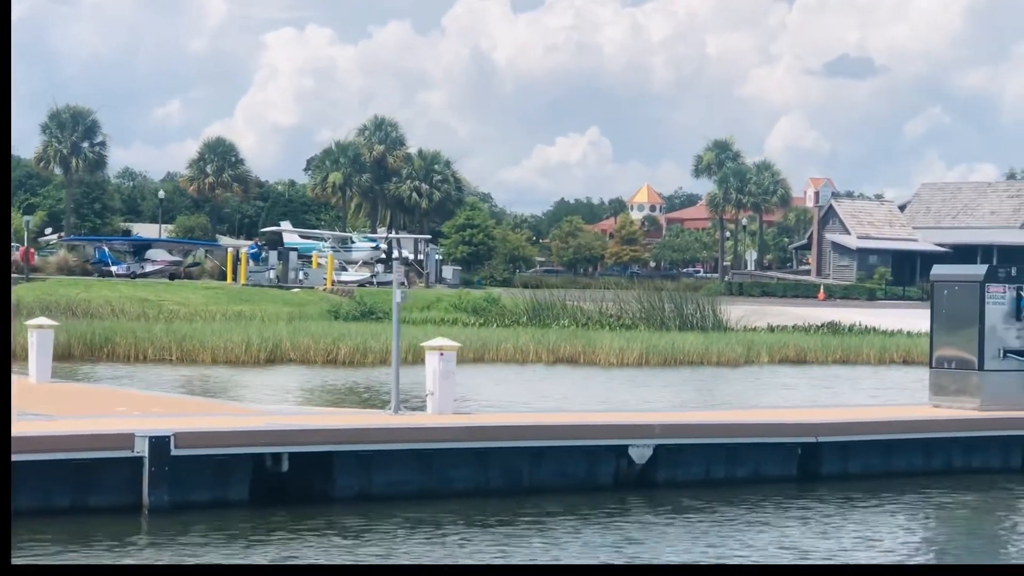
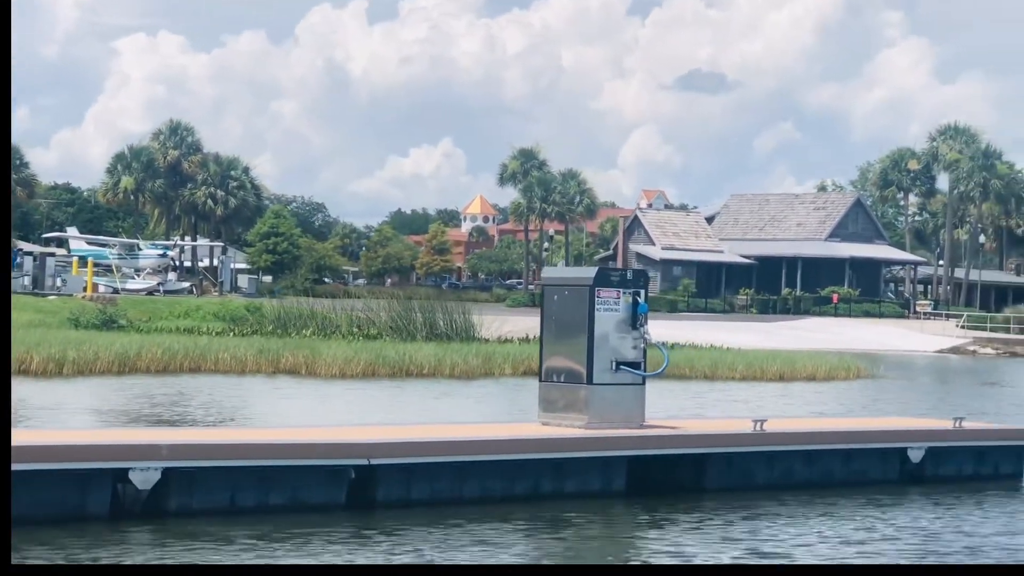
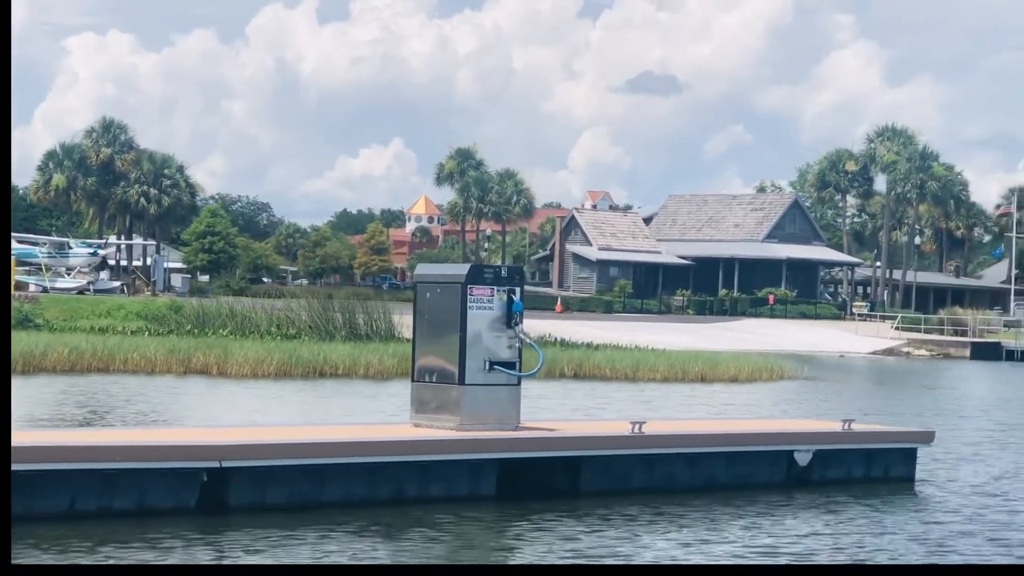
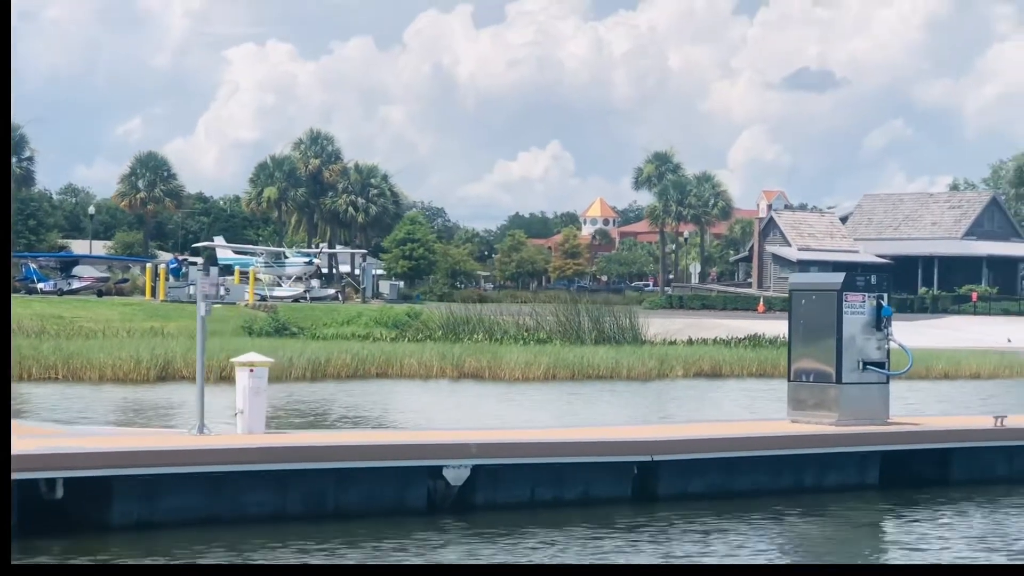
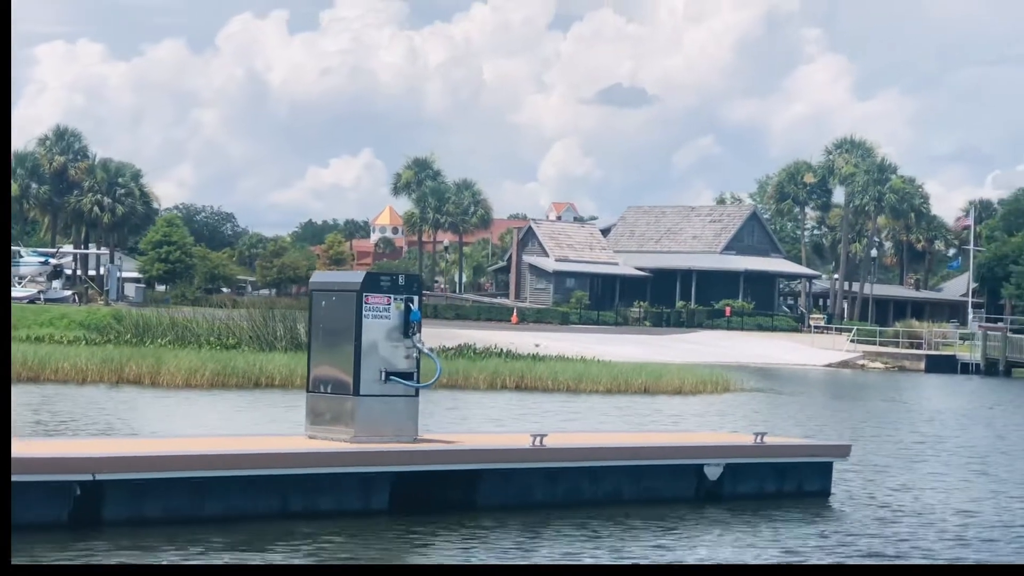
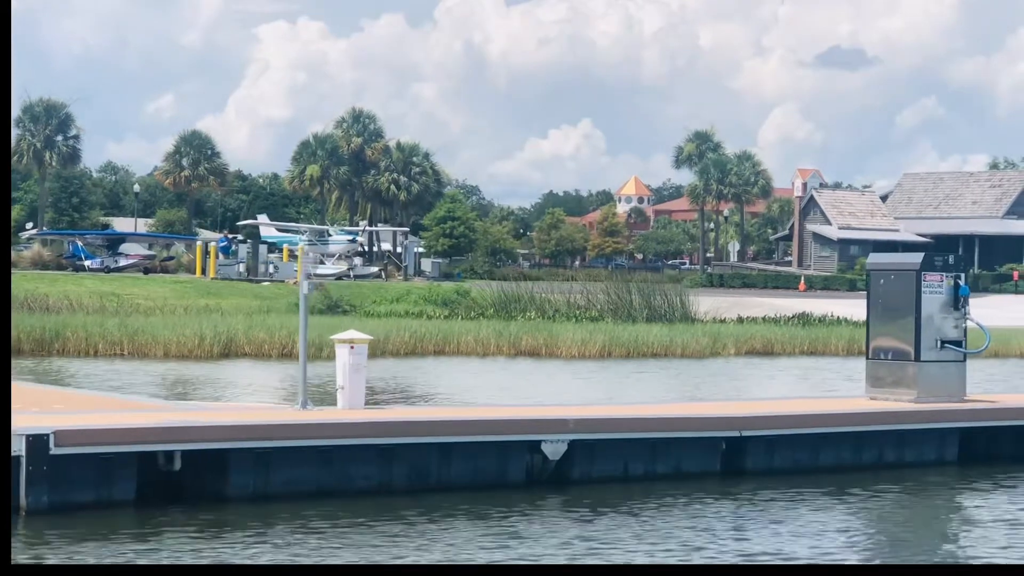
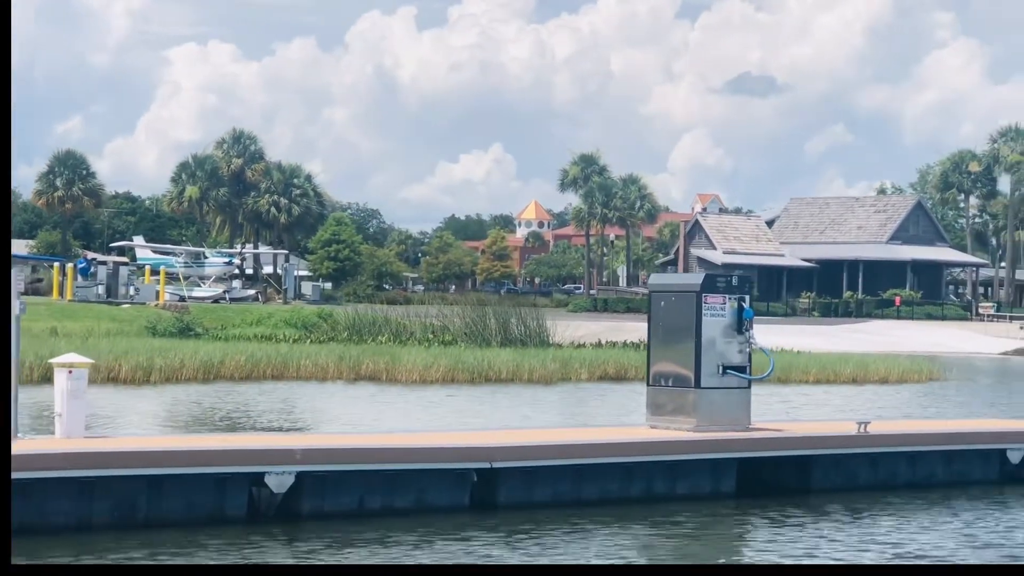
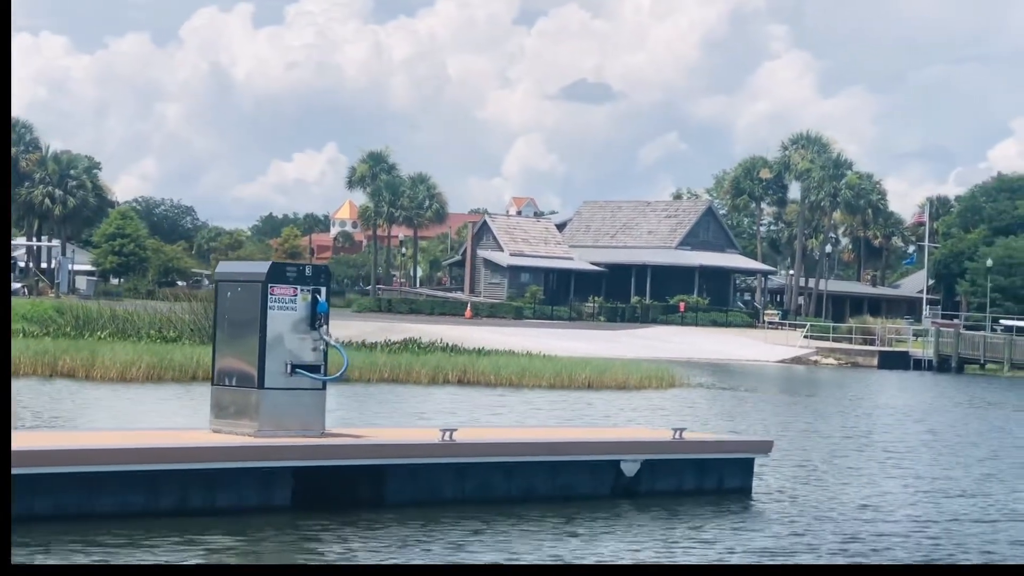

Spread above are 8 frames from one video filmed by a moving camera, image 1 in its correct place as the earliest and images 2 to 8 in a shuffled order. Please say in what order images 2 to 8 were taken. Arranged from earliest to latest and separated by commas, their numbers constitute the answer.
6, 4, 7, 2, 3, 5, 8
